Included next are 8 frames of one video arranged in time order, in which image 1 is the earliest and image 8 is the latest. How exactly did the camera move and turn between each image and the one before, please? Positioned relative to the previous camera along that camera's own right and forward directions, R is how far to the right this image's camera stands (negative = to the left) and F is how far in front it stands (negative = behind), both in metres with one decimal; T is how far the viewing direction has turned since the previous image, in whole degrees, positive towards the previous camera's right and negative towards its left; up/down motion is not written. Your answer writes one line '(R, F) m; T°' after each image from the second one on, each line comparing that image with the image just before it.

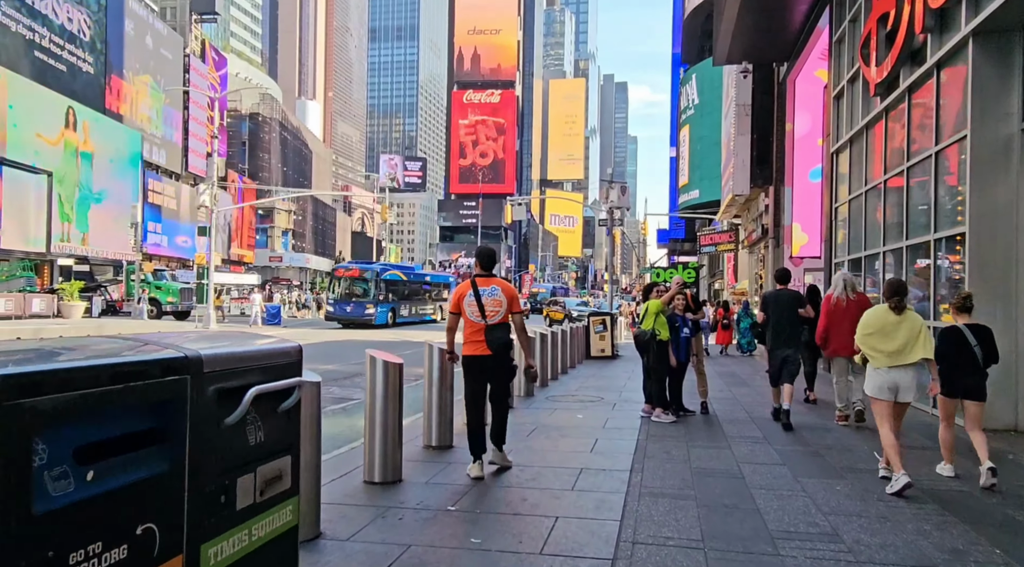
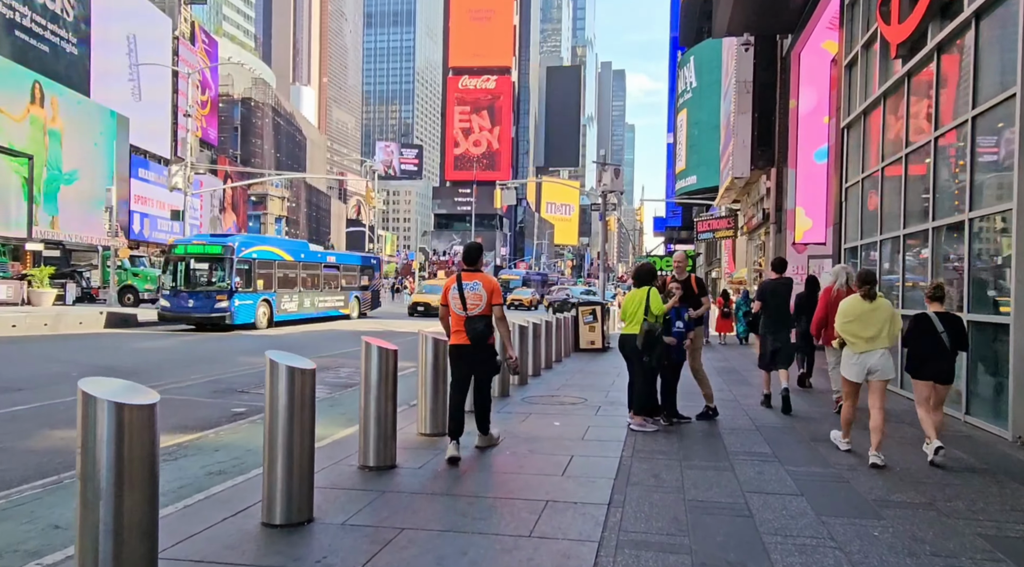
(+0.3, +1.5) m; 0°
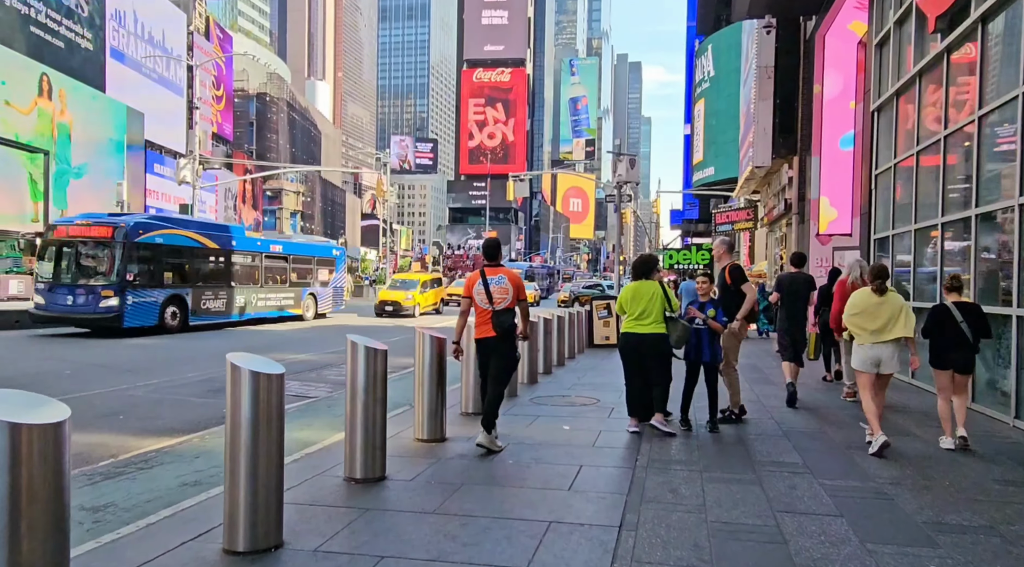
(+0.1, +0.7) m; -1°
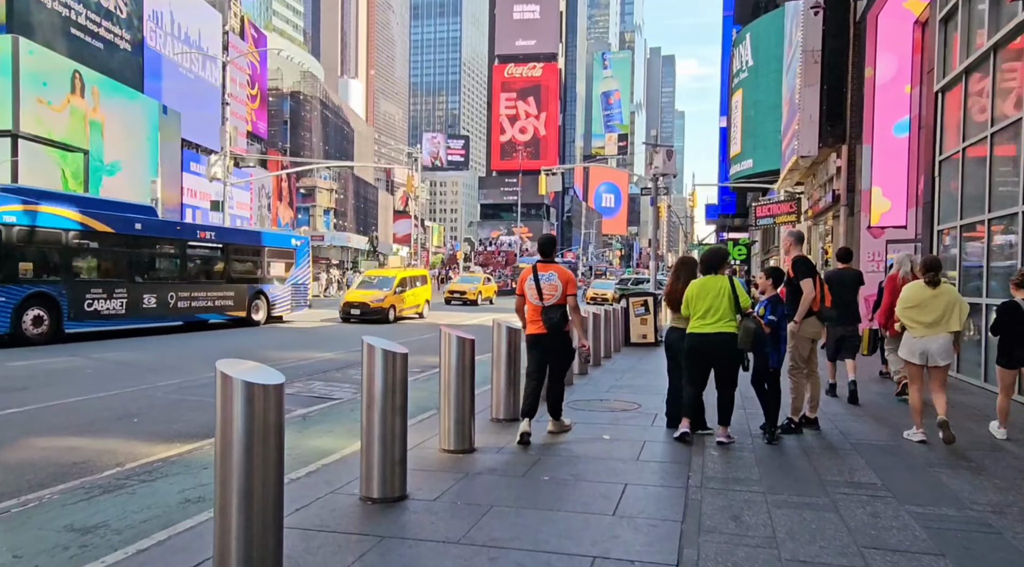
(0.0, +0.7) m; -2°
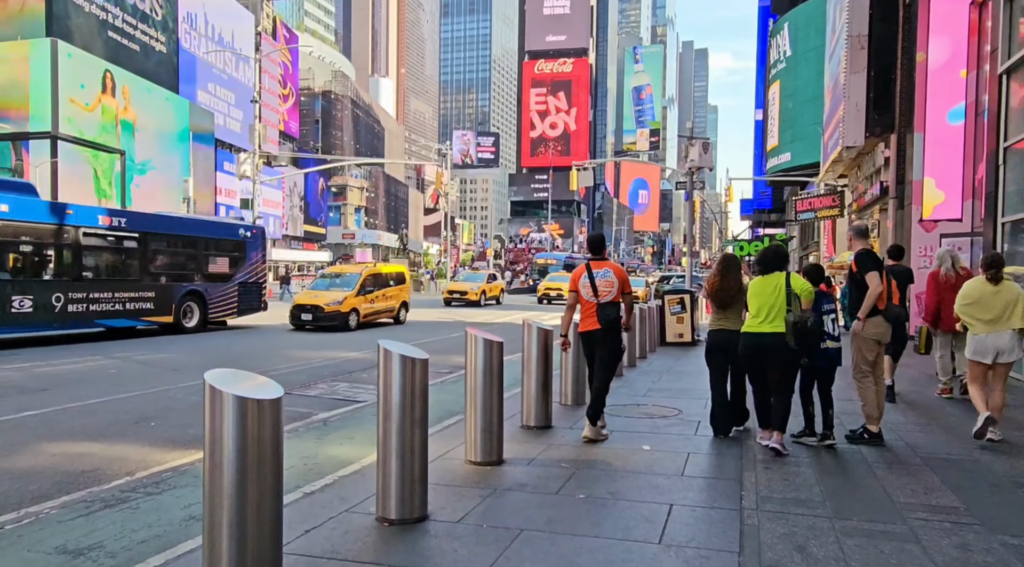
(0.0, +0.6) m; -2°
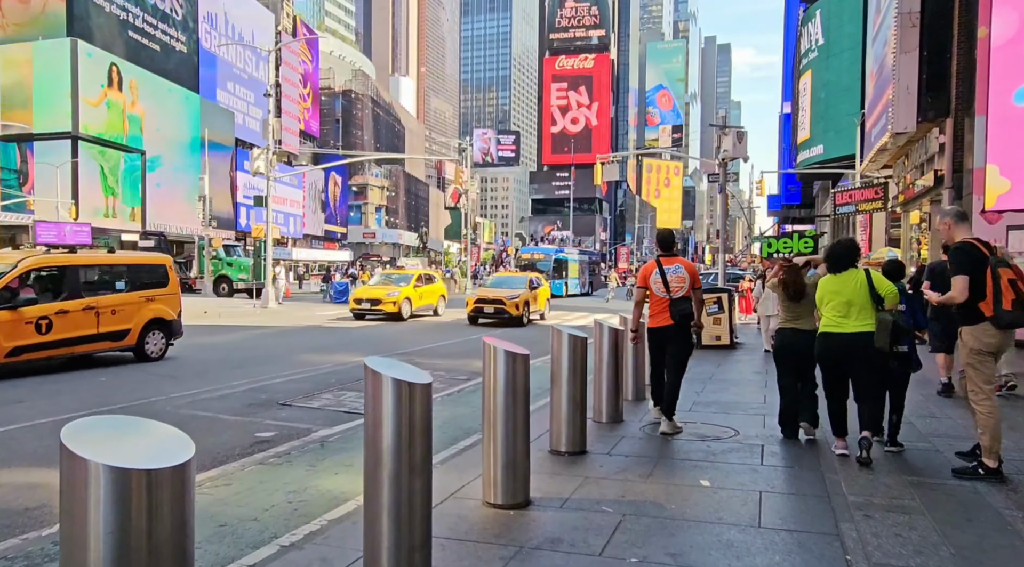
(0.0, +1.3) m; -1°
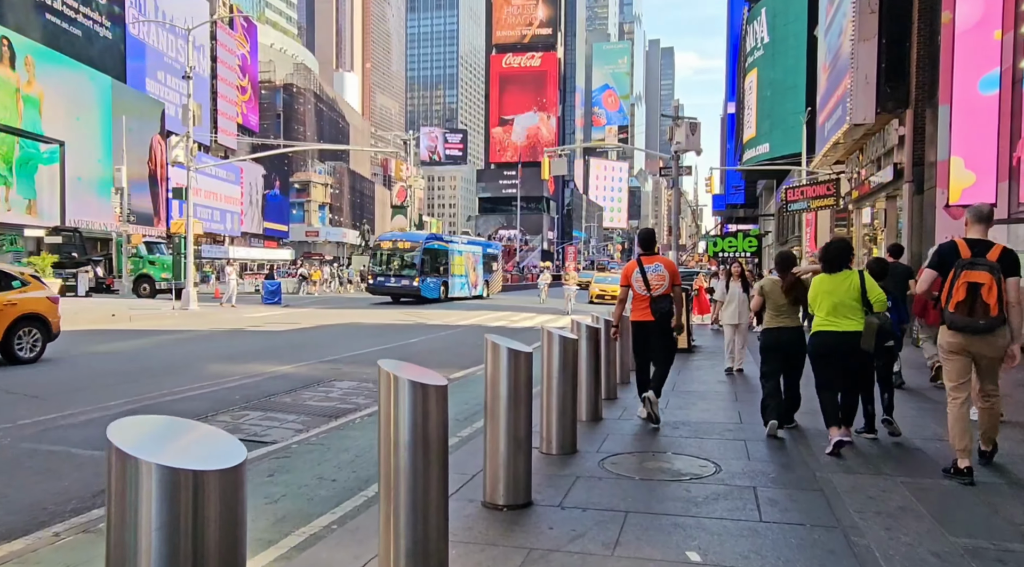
(+0.2, +1.7) m; +3°
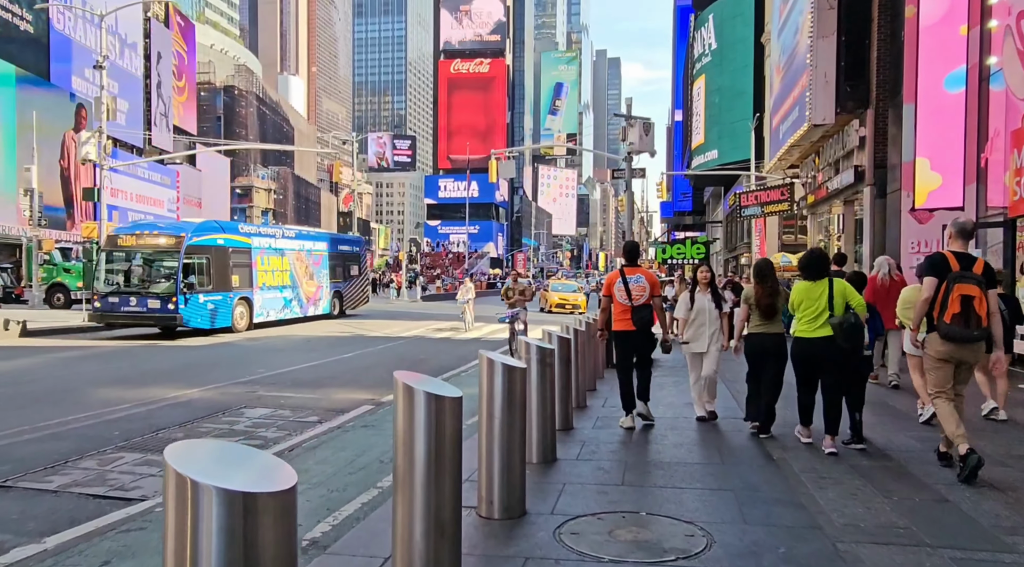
(+0.1, +1.6) m; +3°
